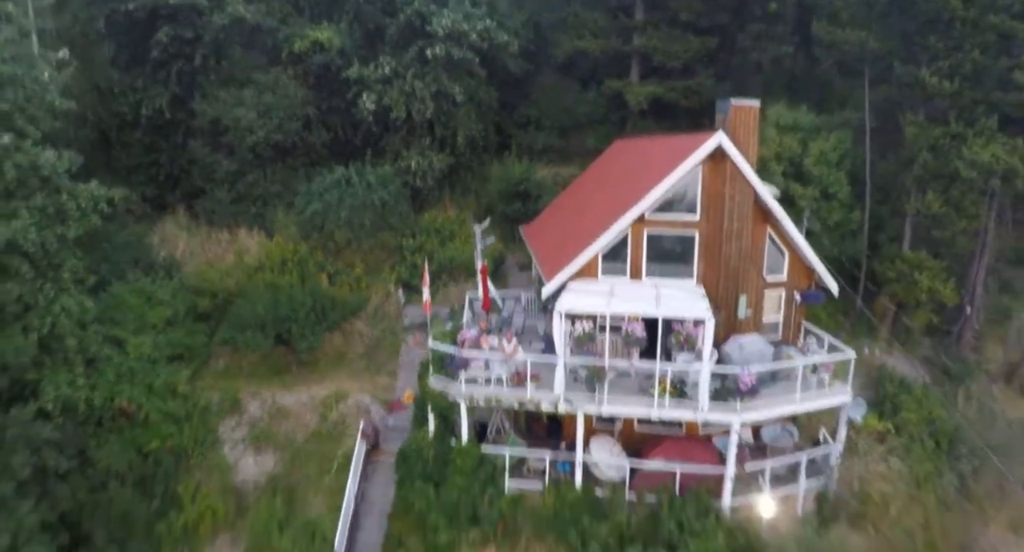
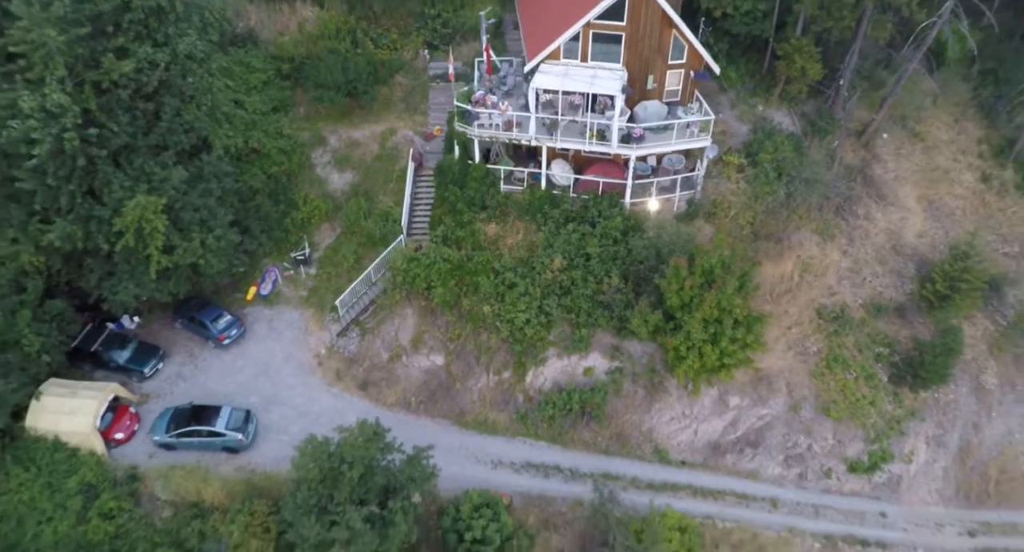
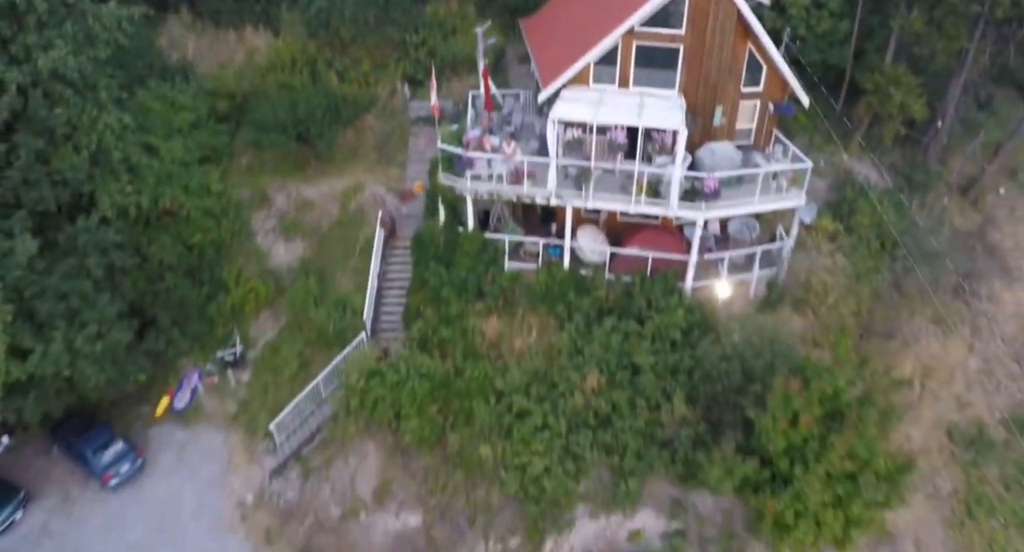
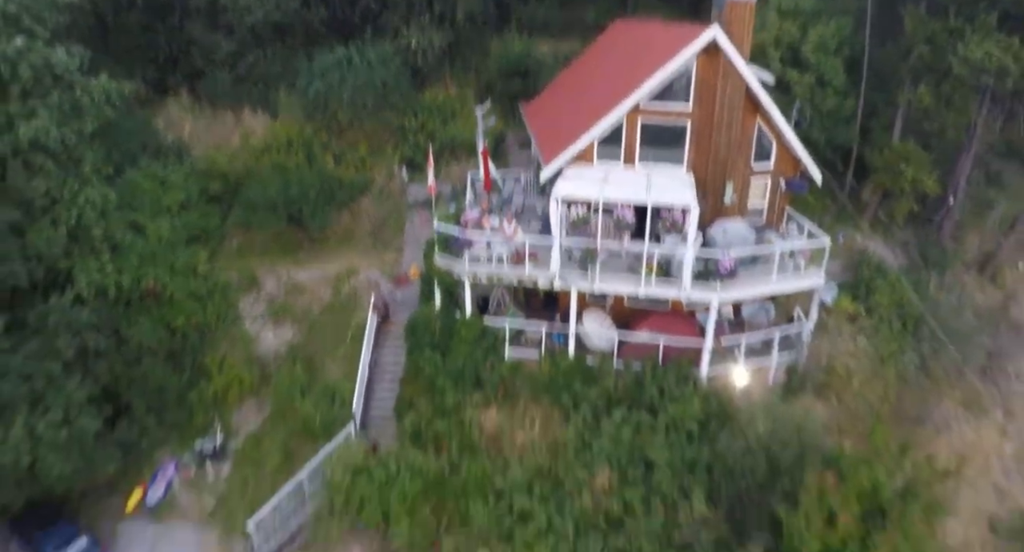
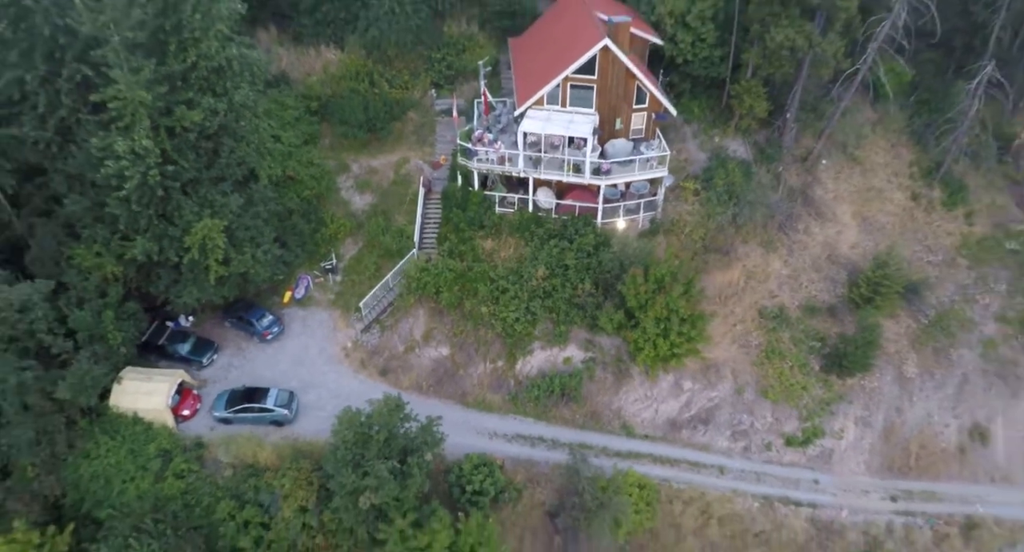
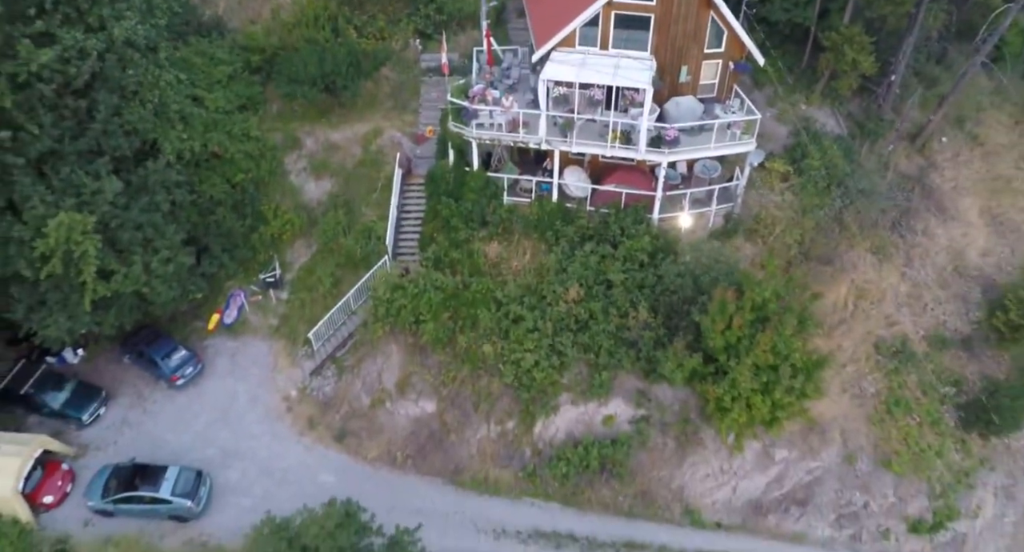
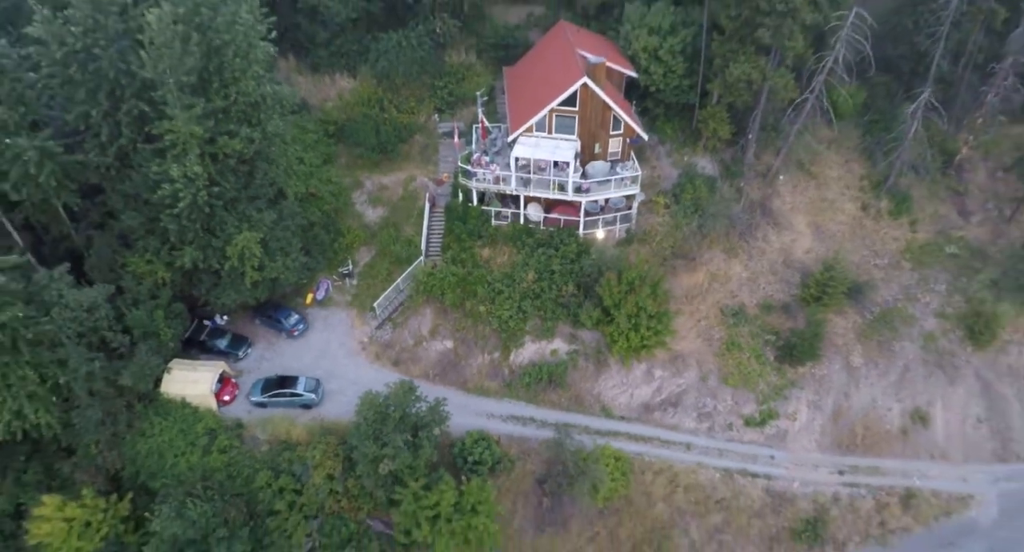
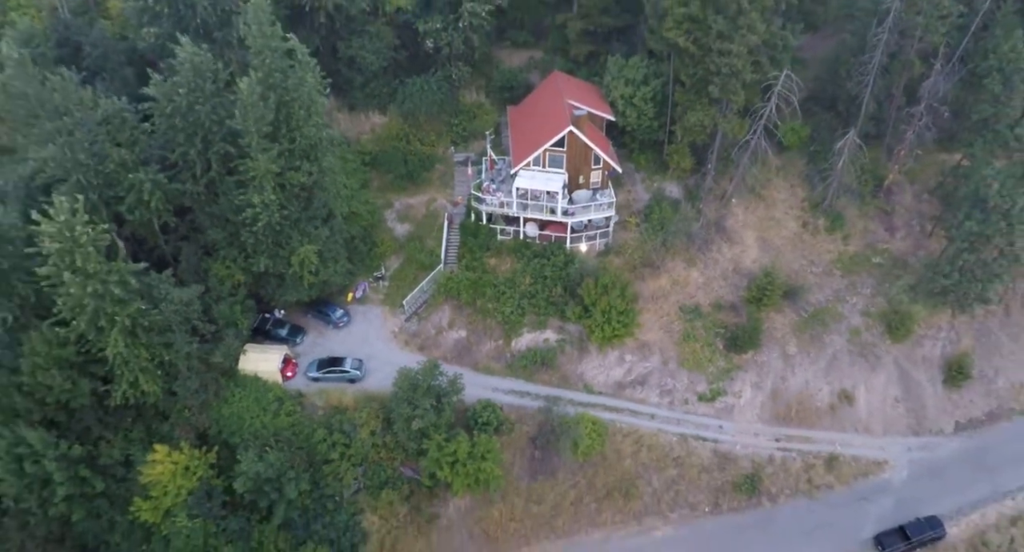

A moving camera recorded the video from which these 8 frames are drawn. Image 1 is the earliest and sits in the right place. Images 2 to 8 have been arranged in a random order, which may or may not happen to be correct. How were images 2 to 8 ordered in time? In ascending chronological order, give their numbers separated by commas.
4, 3, 6, 2, 5, 7, 8
